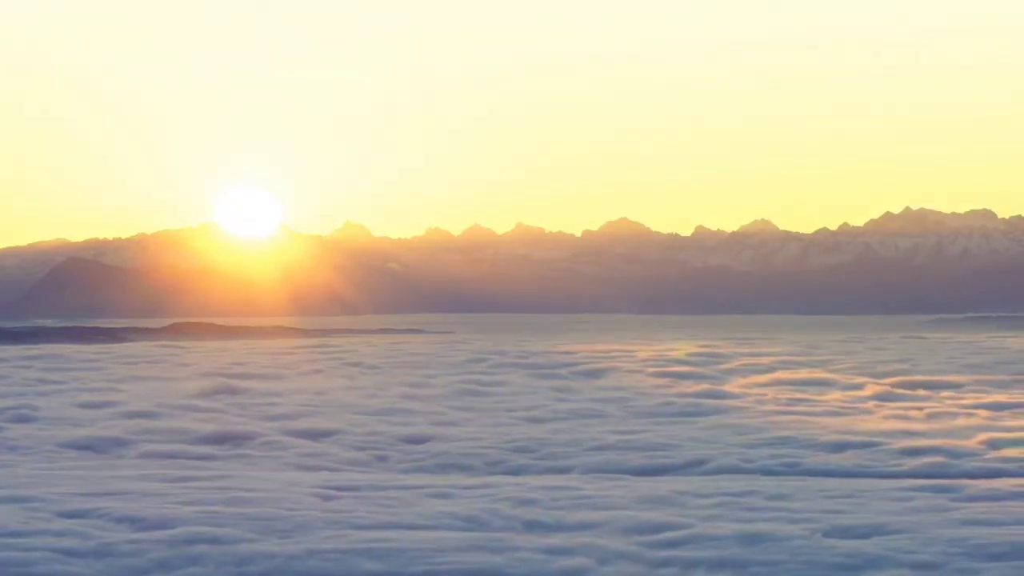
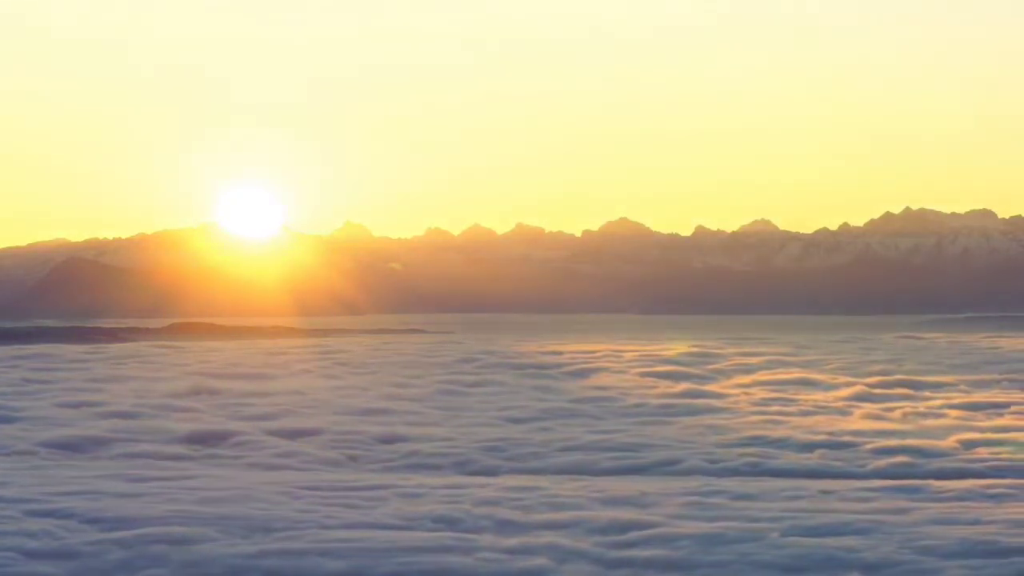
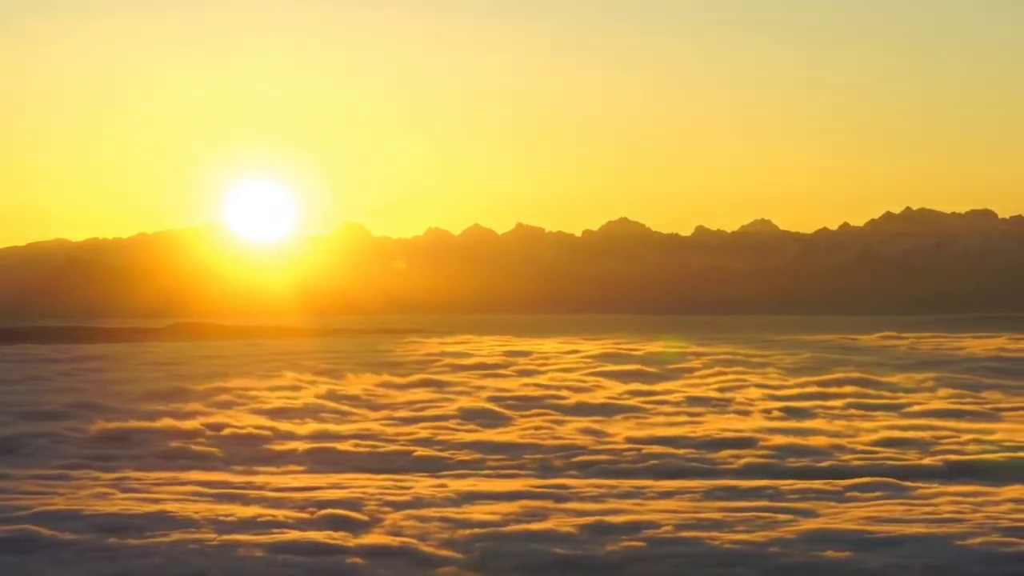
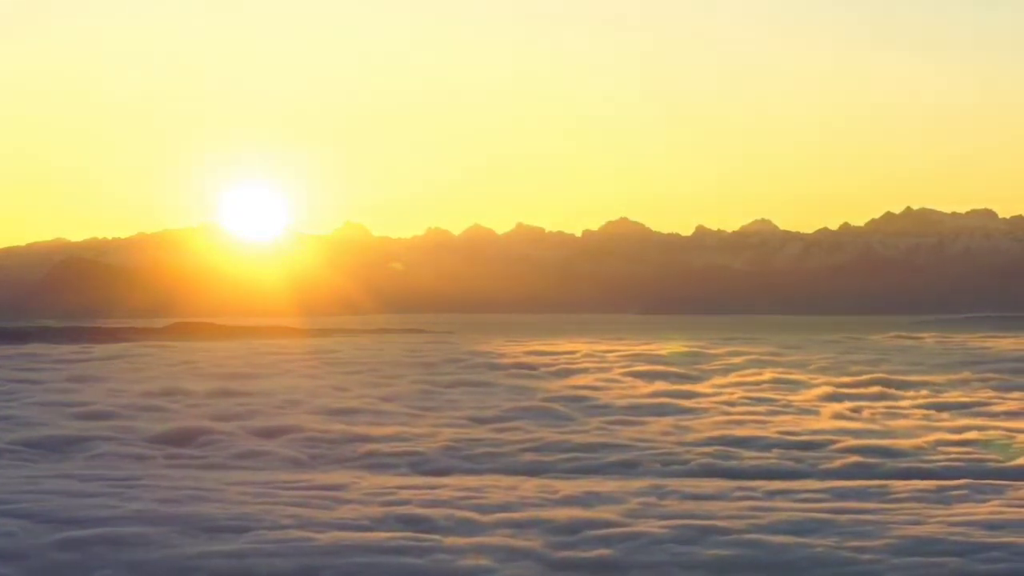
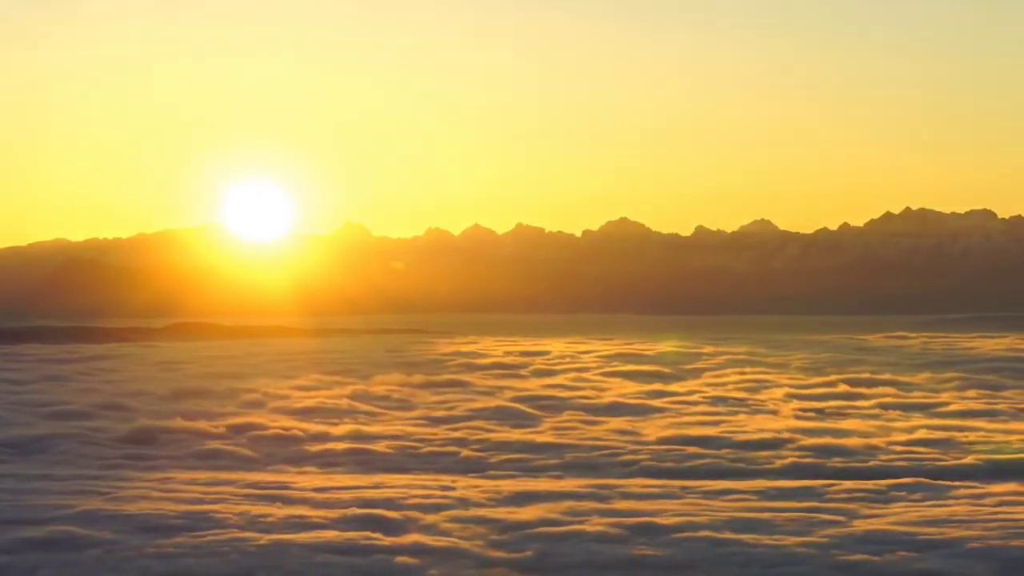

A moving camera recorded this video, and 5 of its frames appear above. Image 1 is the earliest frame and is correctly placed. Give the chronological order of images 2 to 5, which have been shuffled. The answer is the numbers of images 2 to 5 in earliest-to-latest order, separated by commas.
2, 4, 5, 3
